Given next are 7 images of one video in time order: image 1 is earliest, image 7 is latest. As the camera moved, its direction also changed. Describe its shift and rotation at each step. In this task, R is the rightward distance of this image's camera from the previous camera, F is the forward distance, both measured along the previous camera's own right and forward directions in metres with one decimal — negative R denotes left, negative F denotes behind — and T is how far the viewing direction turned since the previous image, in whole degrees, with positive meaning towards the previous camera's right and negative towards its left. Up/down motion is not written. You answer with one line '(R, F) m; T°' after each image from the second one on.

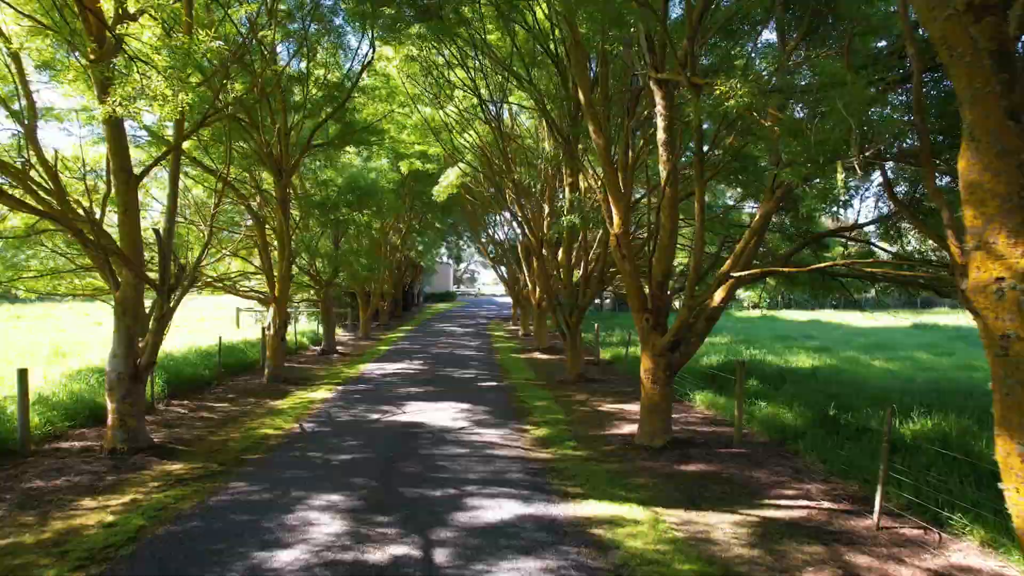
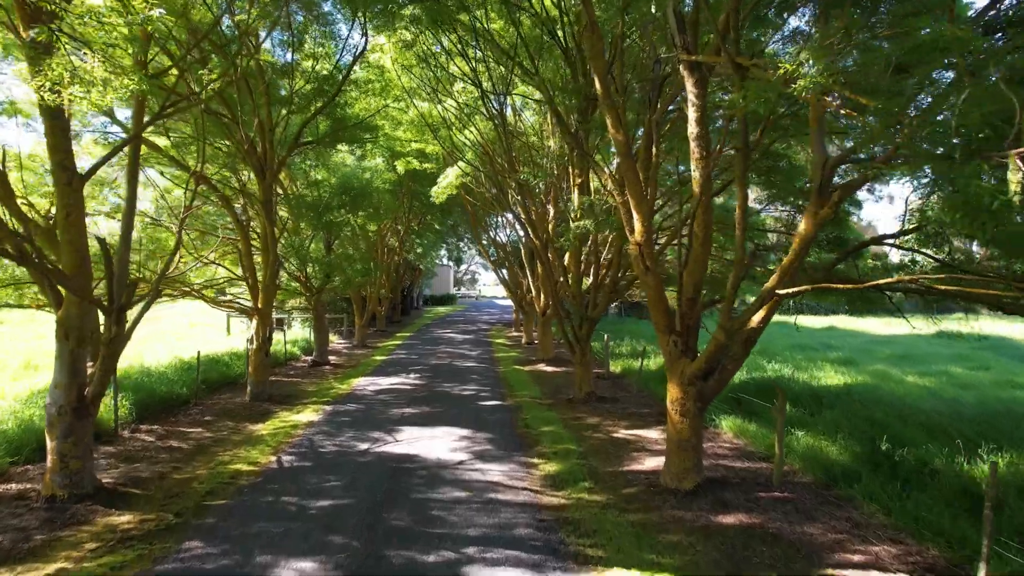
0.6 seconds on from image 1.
(-0.1, +0.9) m; 0°
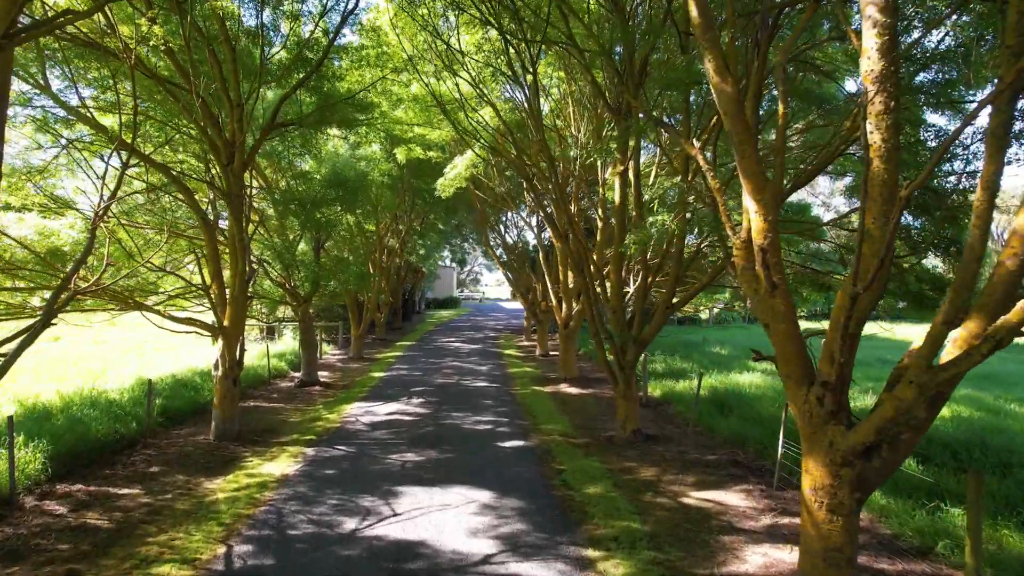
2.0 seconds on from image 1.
(-0.4, +2.0) m; 0°
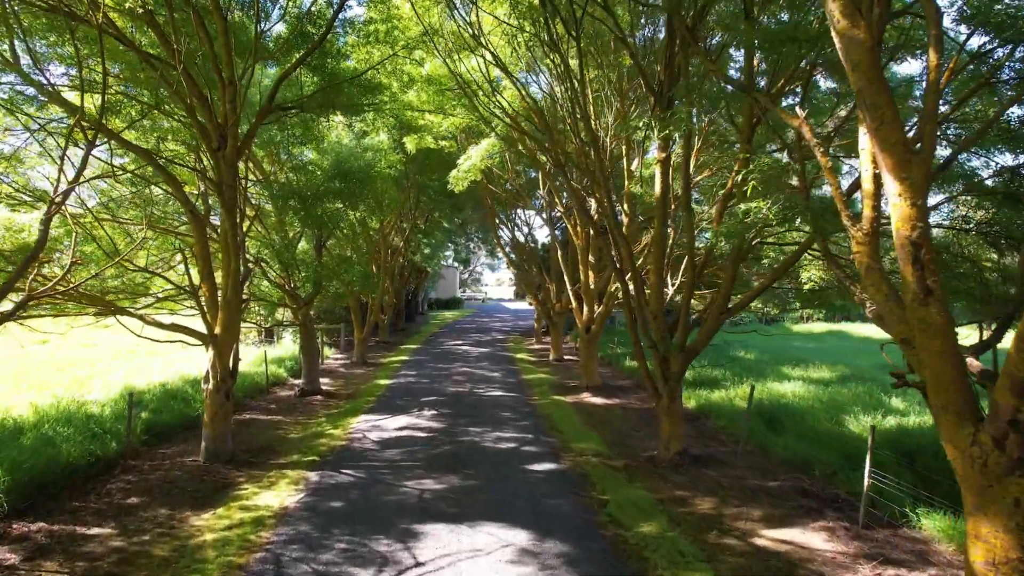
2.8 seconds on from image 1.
(-0.4, +1.0) m; 0°
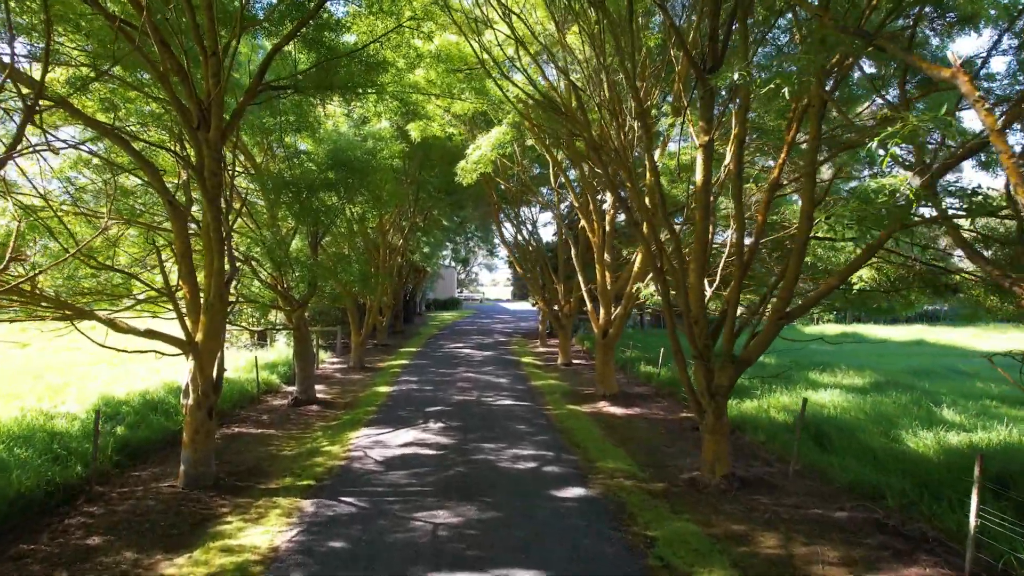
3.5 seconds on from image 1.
(-0.3, +0.9) m; 0°
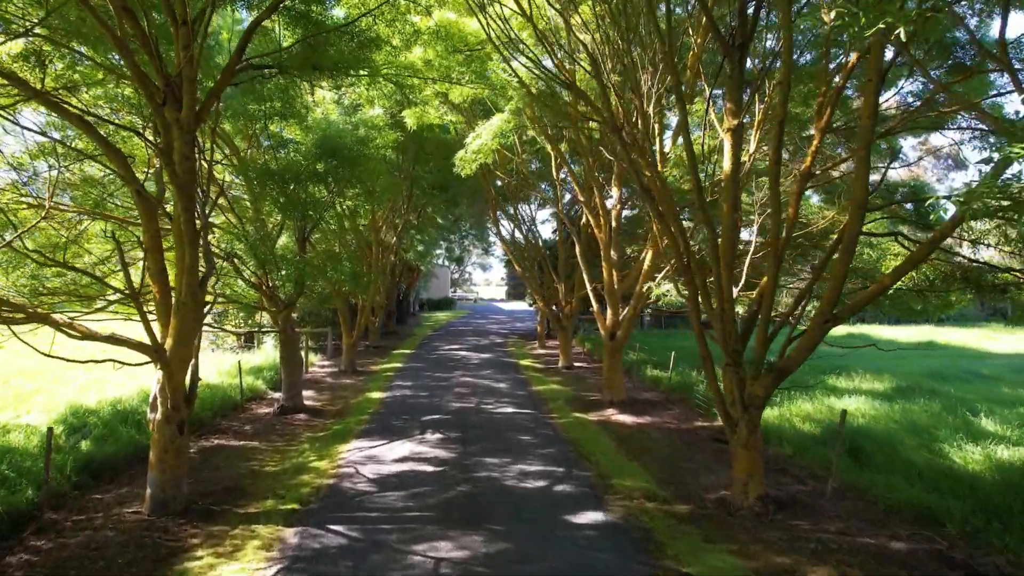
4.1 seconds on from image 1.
(-0.2, +0.7) m; +1°
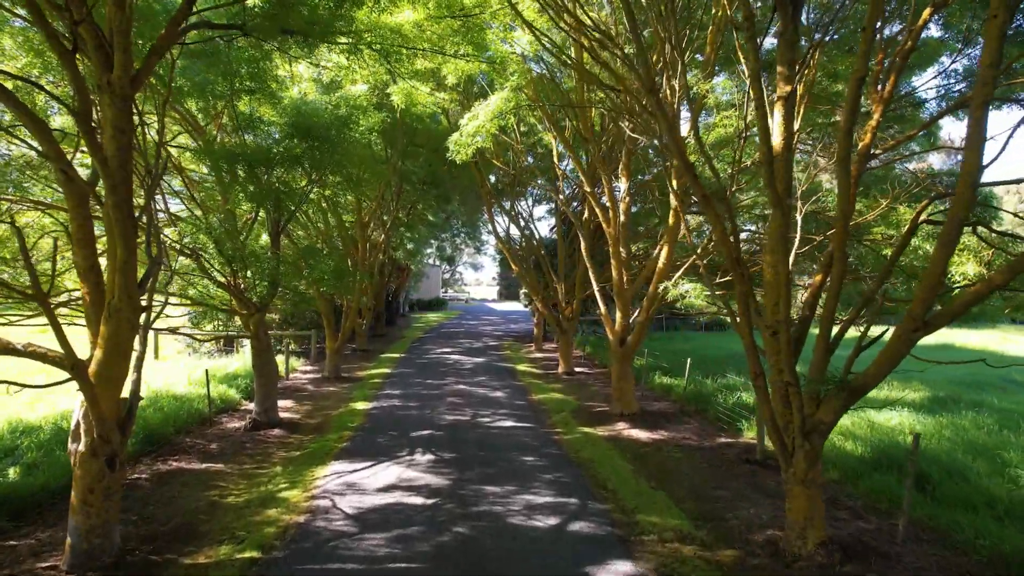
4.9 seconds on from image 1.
(-0.1, +1.1) m; +1°
